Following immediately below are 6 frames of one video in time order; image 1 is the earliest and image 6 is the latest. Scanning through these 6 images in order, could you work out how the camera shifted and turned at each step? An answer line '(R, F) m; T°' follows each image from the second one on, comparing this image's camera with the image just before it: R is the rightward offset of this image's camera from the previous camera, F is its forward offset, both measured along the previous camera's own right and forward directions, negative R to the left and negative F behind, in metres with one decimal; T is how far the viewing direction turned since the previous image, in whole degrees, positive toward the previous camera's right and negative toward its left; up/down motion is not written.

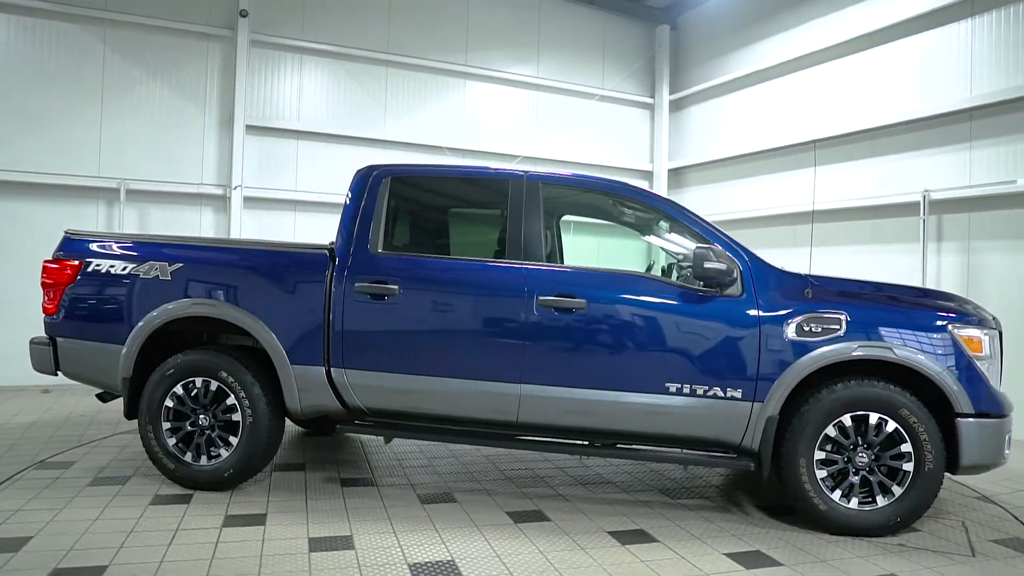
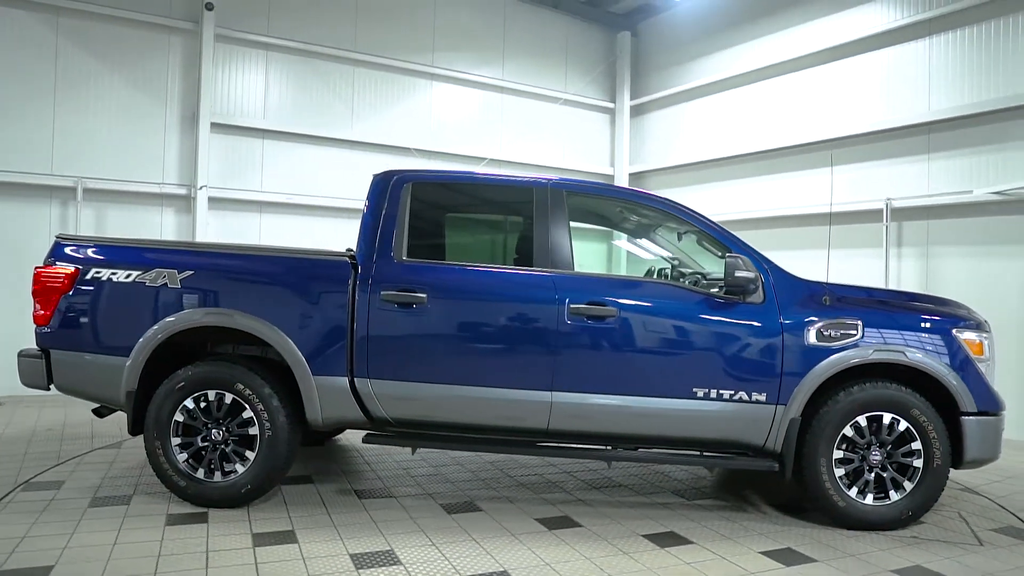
(-0.5, 0.0) m; +6°
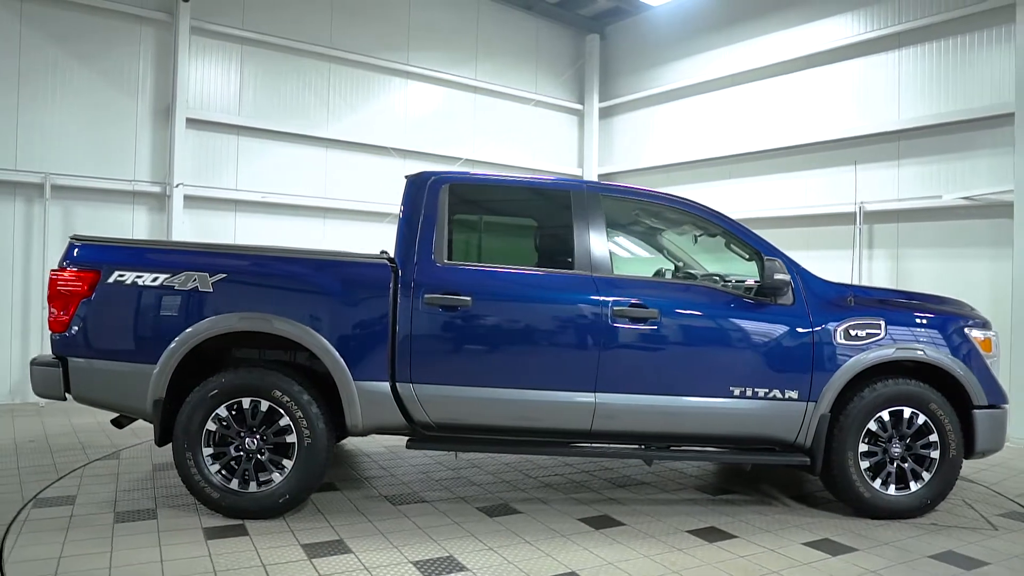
(-0.6, 0.0) m; +5°
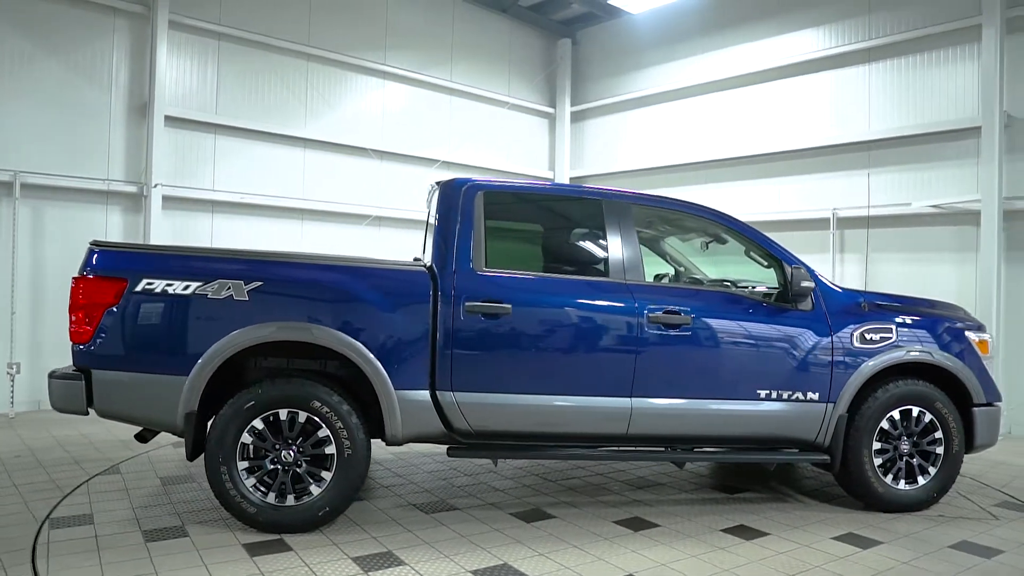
(-0.5, 0.0) m; +5°
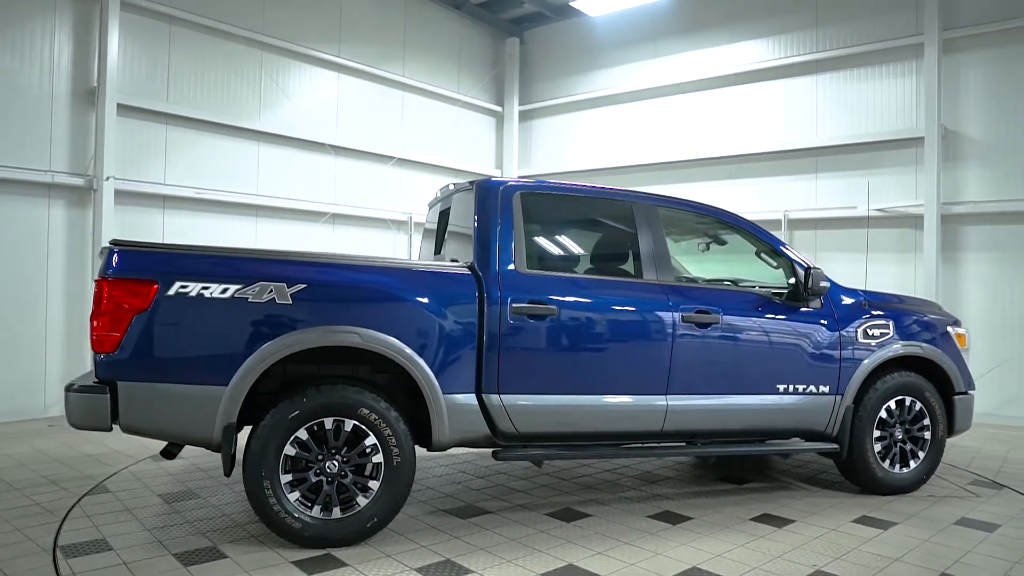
(-0.7, +0.1) m; +8°
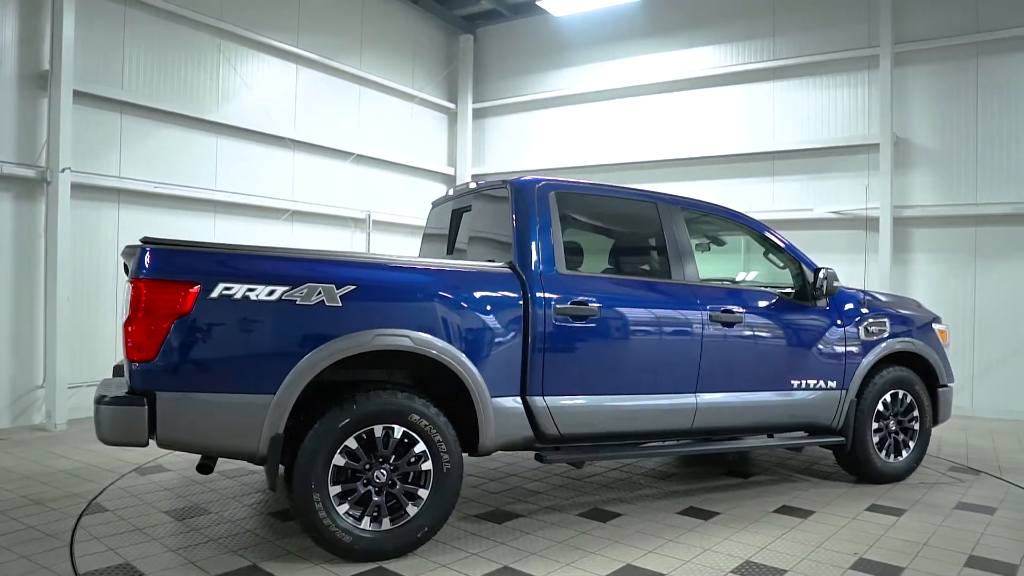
(-0.6, +0.1) m; +7°
